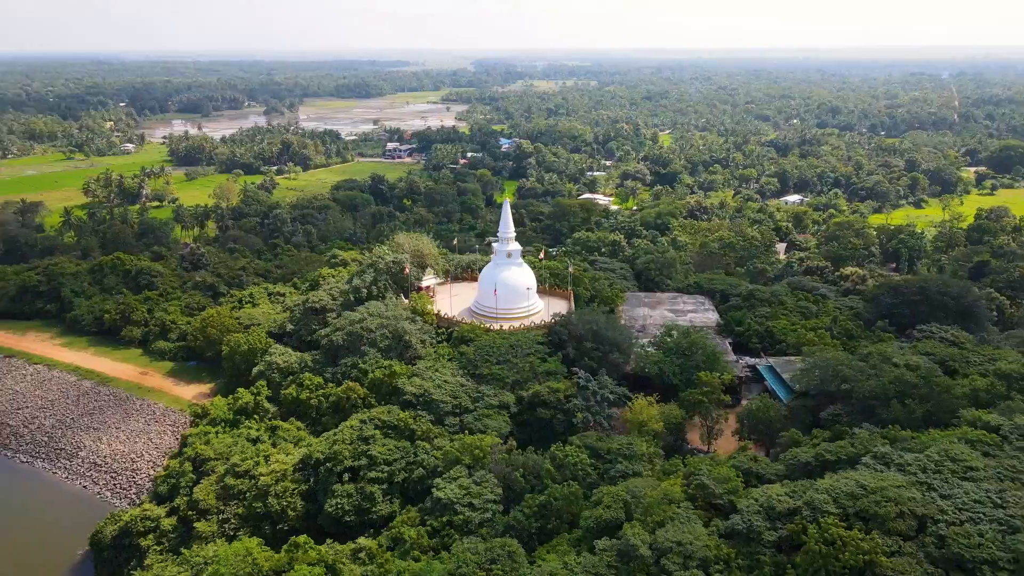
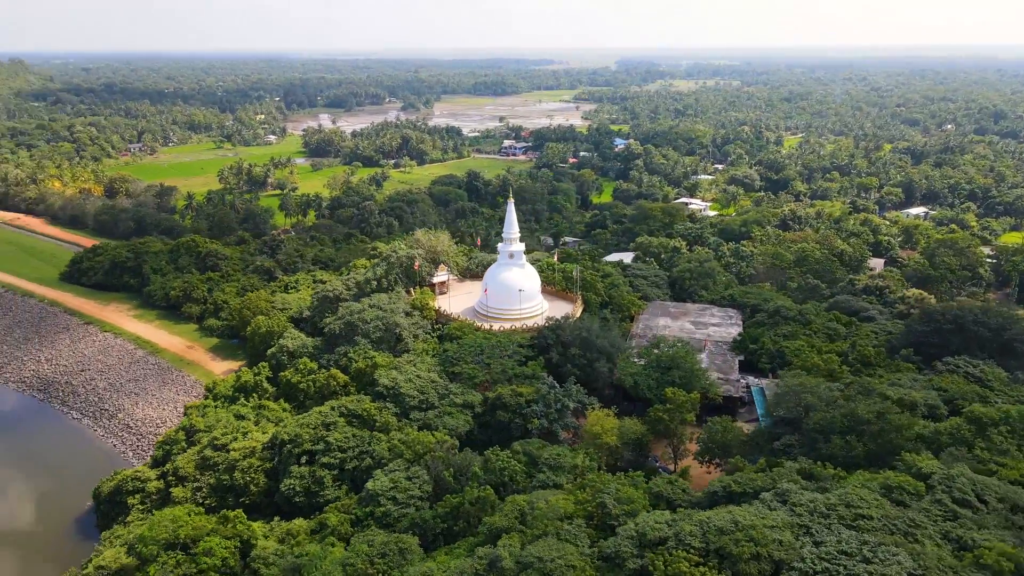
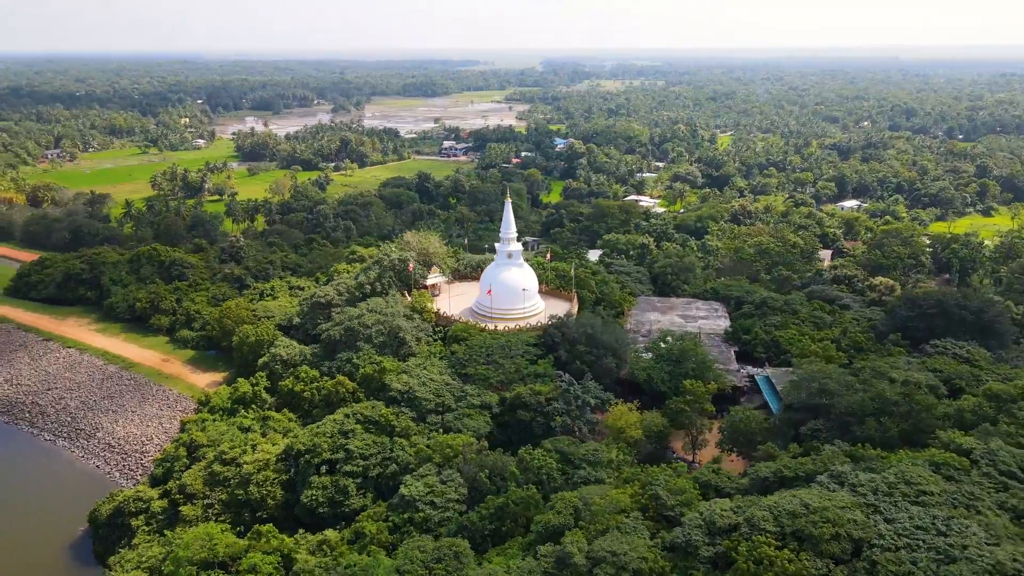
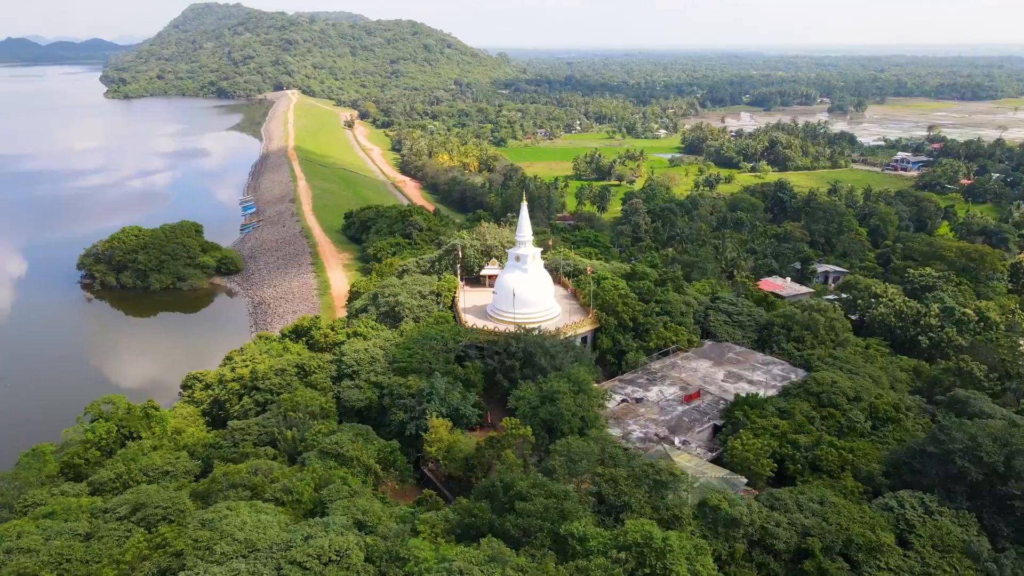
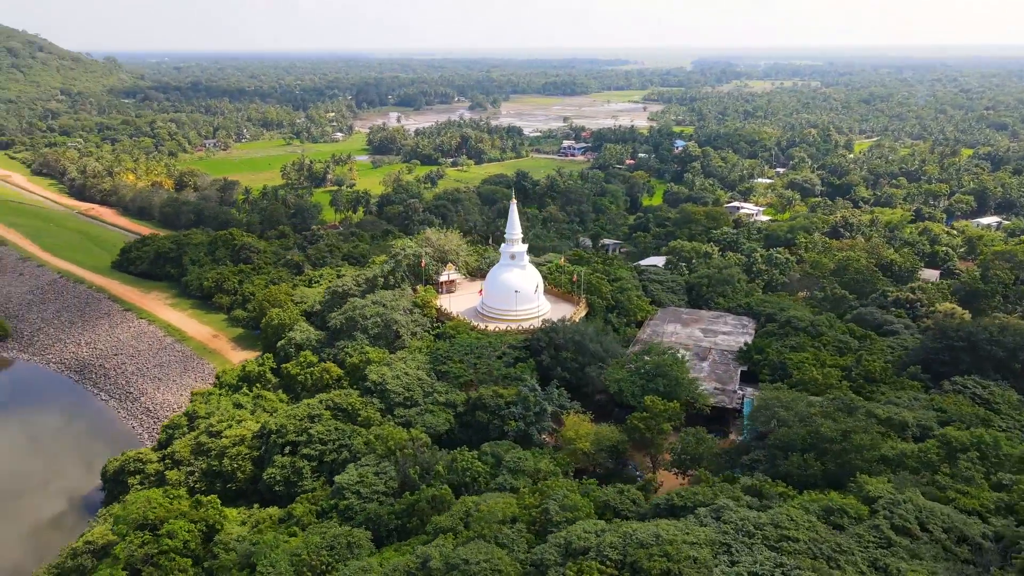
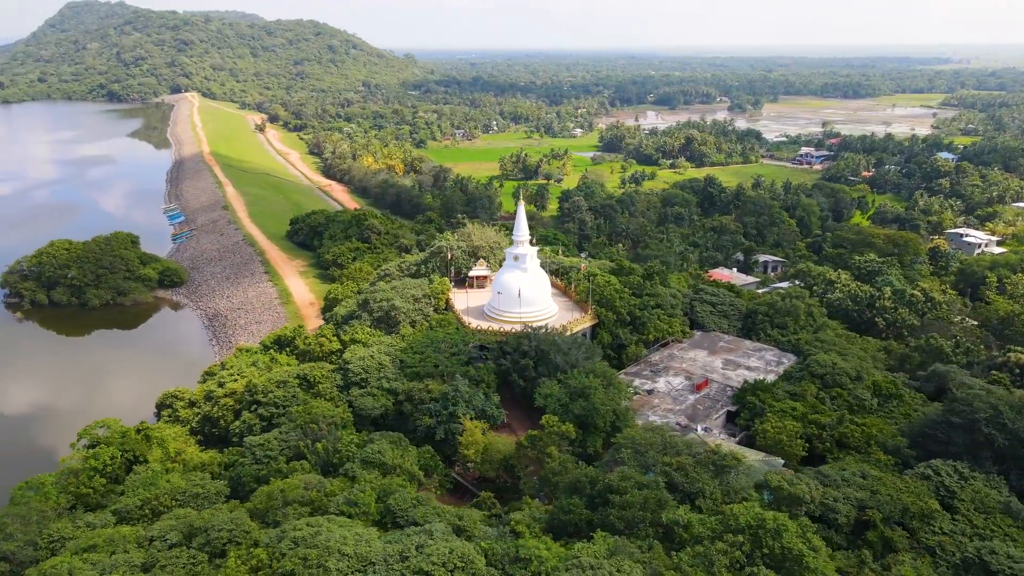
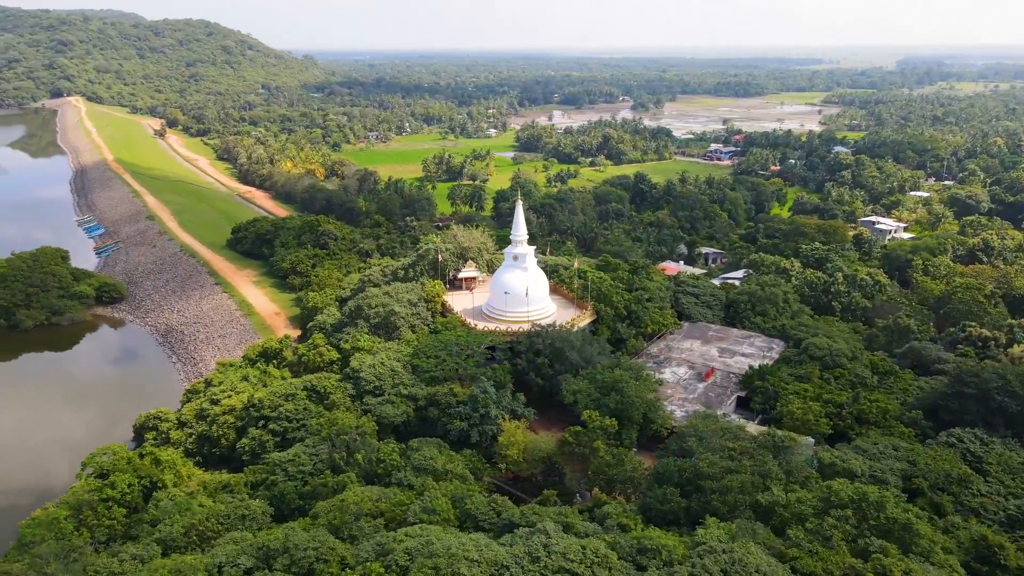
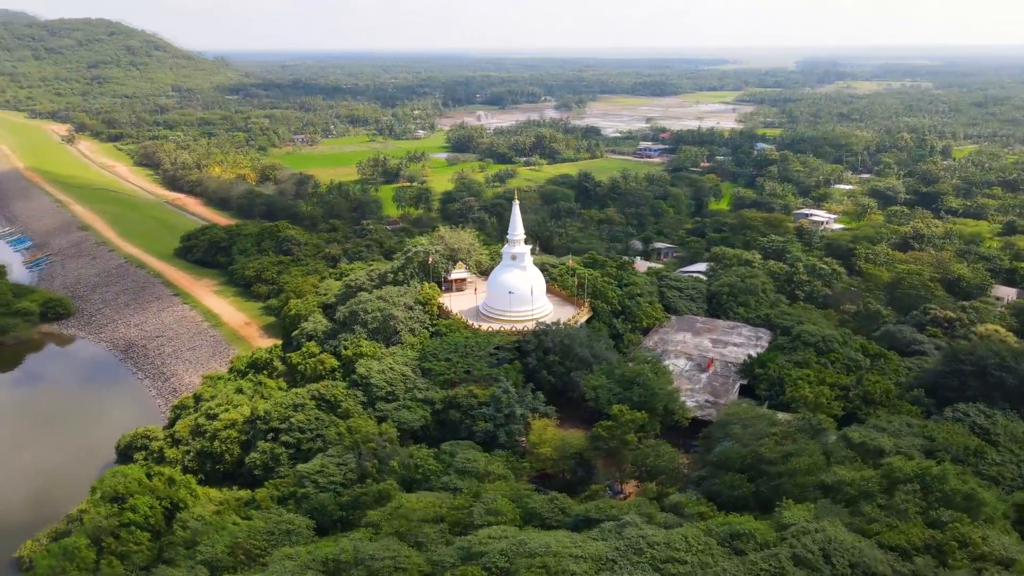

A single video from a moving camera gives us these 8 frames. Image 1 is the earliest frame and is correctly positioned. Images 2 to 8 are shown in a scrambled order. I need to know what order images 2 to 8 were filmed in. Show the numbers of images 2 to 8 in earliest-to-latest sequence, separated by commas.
3, 2, 5, 8, 7, 6, 4
